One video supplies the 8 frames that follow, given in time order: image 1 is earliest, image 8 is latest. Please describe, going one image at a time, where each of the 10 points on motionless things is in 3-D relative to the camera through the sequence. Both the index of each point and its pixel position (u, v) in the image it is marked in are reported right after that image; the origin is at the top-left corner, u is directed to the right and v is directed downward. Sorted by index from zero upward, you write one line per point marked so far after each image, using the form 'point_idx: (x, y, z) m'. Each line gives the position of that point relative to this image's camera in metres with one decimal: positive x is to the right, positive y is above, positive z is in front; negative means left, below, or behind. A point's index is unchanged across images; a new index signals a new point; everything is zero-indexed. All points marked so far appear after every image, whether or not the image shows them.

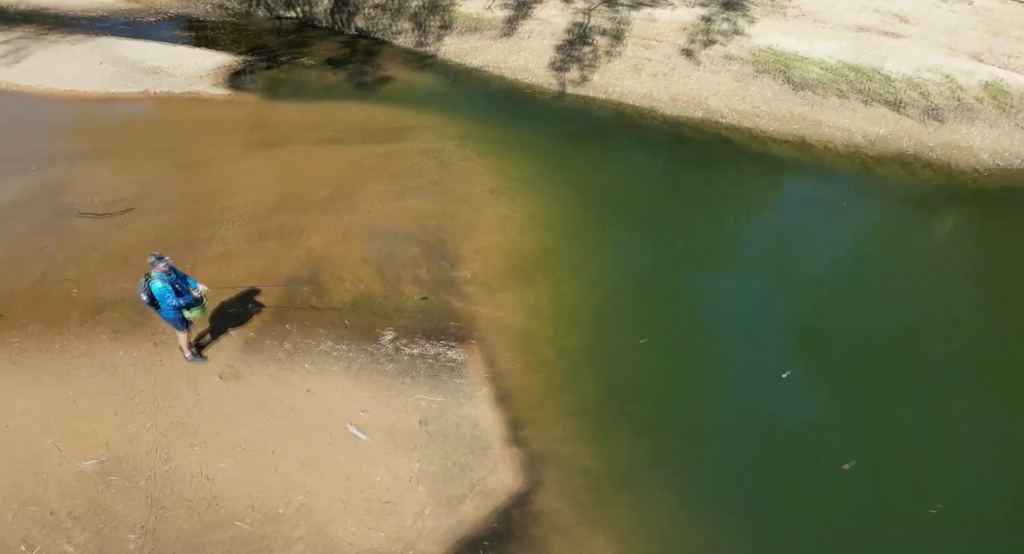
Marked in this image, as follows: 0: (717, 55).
0: (+5.2, +5.6, +18.1) m
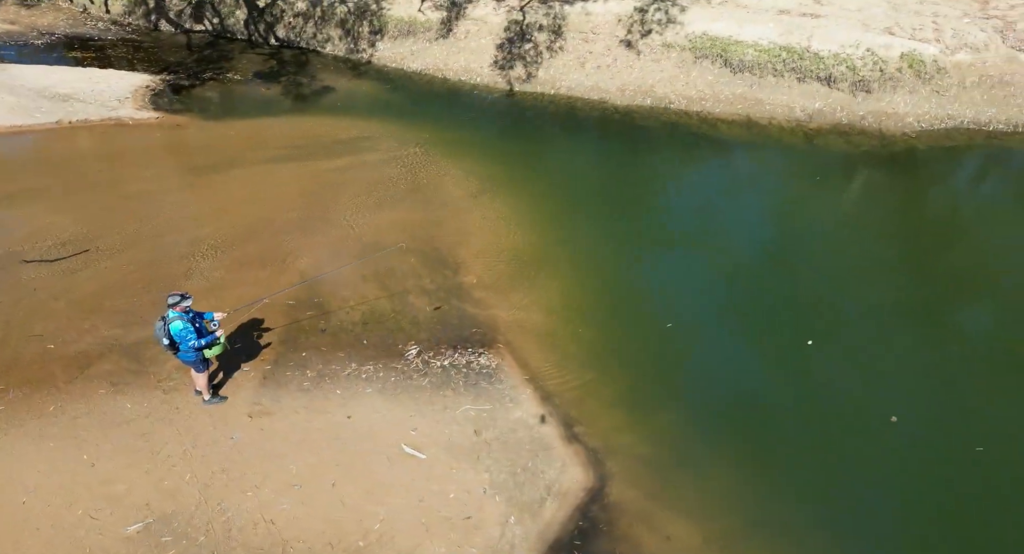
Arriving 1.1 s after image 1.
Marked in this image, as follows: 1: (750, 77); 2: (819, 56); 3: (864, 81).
0: (+3.8, +6.1, +18.8) m
1: (+5.9, +5.0, +17.6) m
2: (+7.4, +5.4, +17.2) m
3: (+8.3, +4.7, +16.9) m
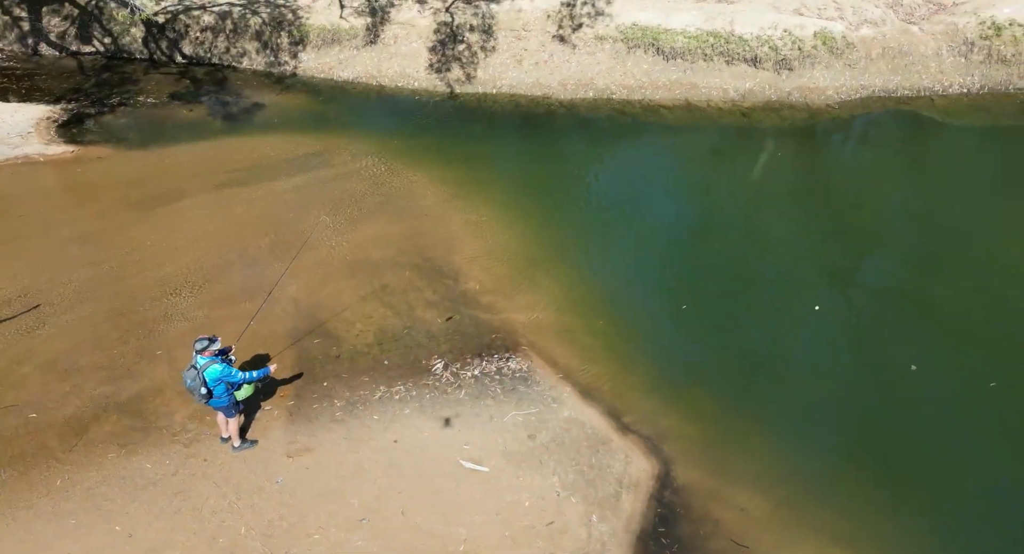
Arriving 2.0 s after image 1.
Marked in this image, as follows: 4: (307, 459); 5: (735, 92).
0: (+2.1, +6.5, +19.2) m
1: (+4.5, +5.5, +18.4) m
2: (+6.0, +6.1, +18.2) m
3: (+7.0, +5.5, +18.1) m
4: (-2.7, -2.5, +9.6) m
5: (+5.8, +4.7, +18.2) m
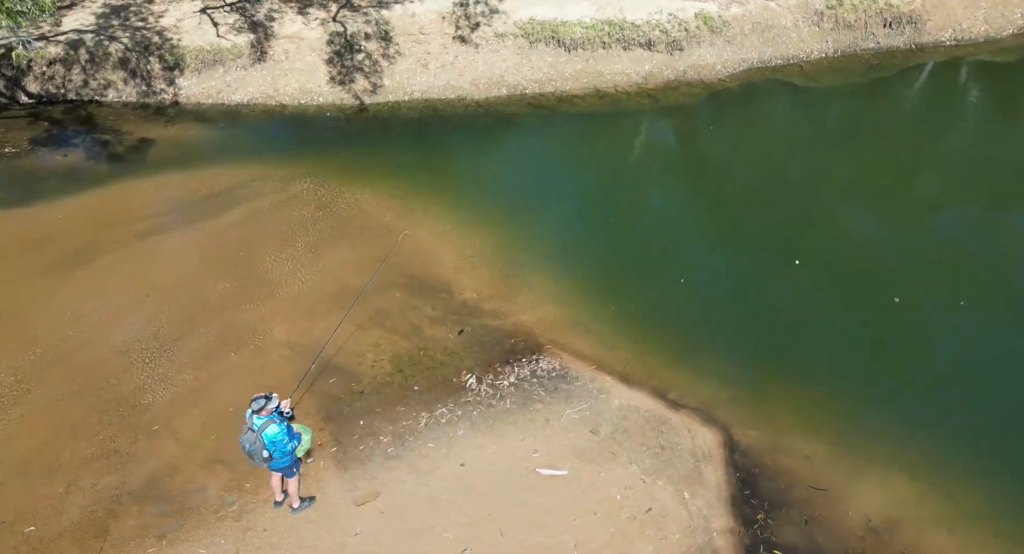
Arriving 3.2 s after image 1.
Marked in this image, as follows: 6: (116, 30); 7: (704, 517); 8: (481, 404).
0: (-0.6, +6.5, +19.2) m
1: (+2.0, +6.0, +19.1) m
2: (+3.4, +6.8, +19.2) m
3: (+4.5, +6.4, +19.3) m
4: (-1.7, -2.9, +9.0) m
5: (+3.4, +5.4, +19.1) m
6: (-10.6, +6.6, +19.2) m
7: (+2.3, -2.9, +8.7) m
8: (-0.4, -1.8, +10.2) m
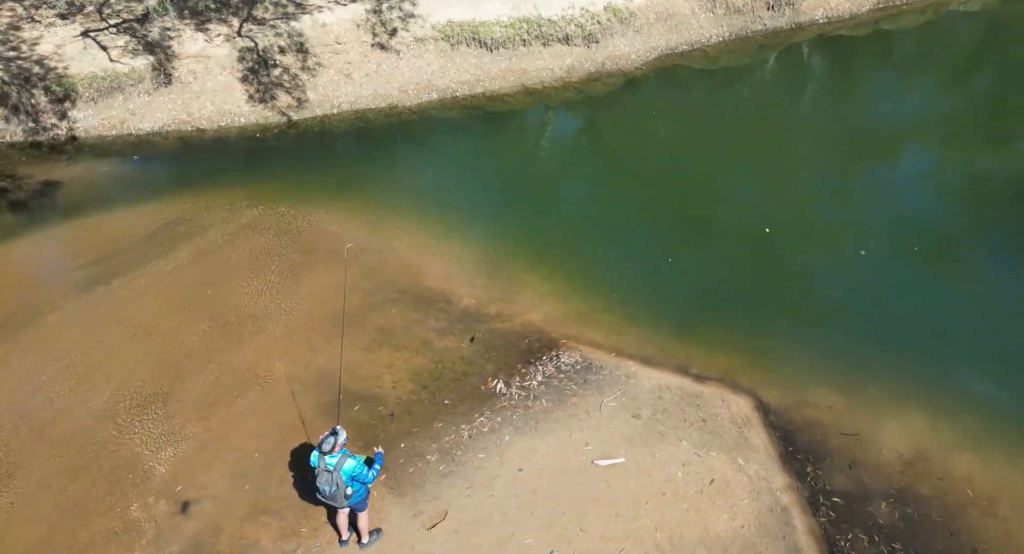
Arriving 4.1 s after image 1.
0: (-2.7, +6.3, +18.9) m
1: (-0.1, +6.1, +19.2) m
2: (+1.1, +7.1, +19.6) m
3: (+2.3, +6.8, +19.9) m
4: (-0.8, -3.0, +8.7) m
5: (+1.4, +5.7, +19.5) m
6: (-12.5, +5.1, +17.1) m
7: (+3.2, -2.6, +9.1) m
8: (+0.1, -1.9, +10.1) m
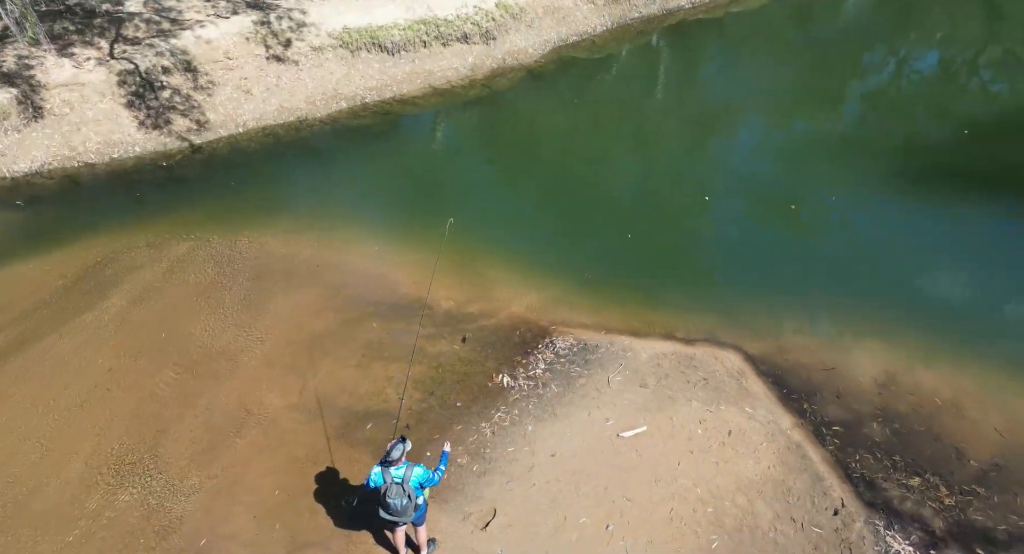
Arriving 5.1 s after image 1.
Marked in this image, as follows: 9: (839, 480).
0: (-5.3, +5.8, +18.3) m
1: (-2.7, +6.0, +19.1) m
2: (-1.8, +7.1, +19.7) m
3: (-0.7, +7.0, +20.2) m
4: (-0.1, -3.0, +8.8) m
5: (-1.3, +5.8, +19.6) m
6: (-14.3, +3.4, +14.5) m
7: (+3.6, -2.0, +9.9) m
8: (+0.3, -1.7, +10.3) m
9: (+4.2, -2.6, +9.2) m
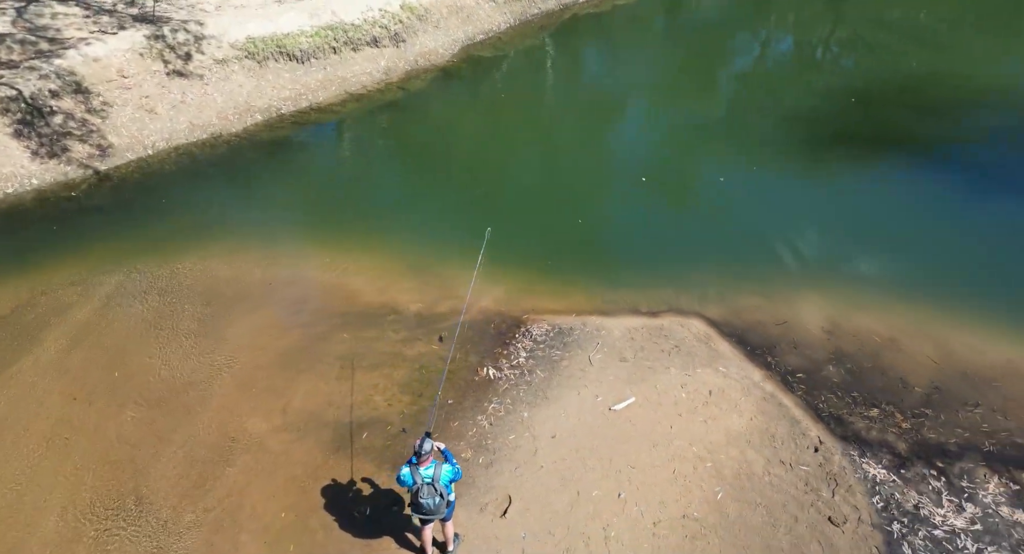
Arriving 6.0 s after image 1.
0: (-7.4, +5.2, +17.4) m
1: (-5.1, +5.7, +18.7) m
2: (-4.4, +6.9, +19.4) m
3: (-3.4, +6.9, +20.1) m
4: (+0.1, -2.9, +9.0) m
5: (-3.8, +5.6, +19.5) m
6: (-15.4, +1.9, +12.4) m
7: (+3.5, -1.5, +10.7) m
8: (+0.1, -1.6, +10.5) m
9: (+4.3, -2.0, +10.1) m
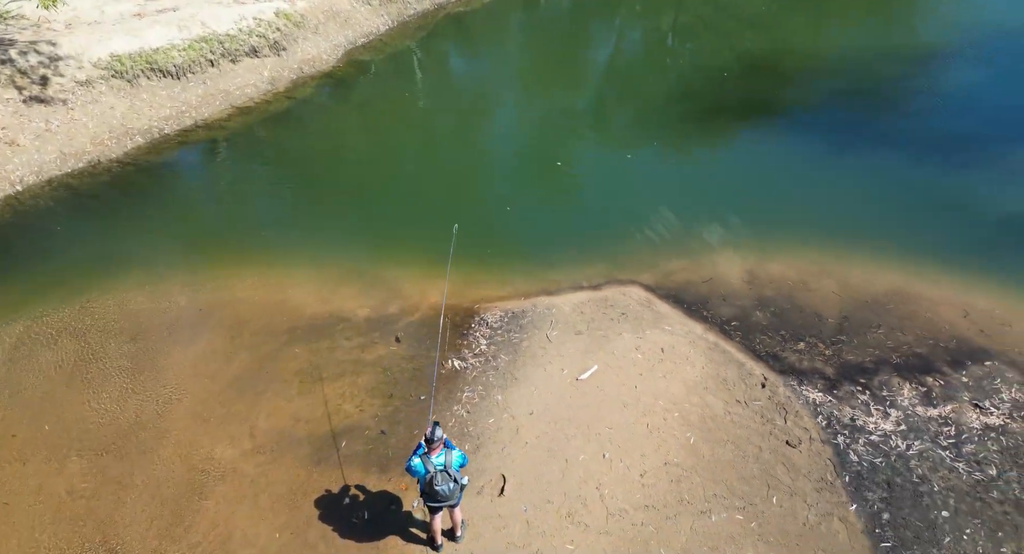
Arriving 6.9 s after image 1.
0: (-10.0, +4.3, +16.0) m
1: (-7.9, +5.0, +17.7) m
2: (-7.5, +6.3, +18.5) m
3: (-6.7, +6.4, +19.4) m
4: (+0.1, -2.7, +9.3) m
5: (-6.8, +5.1, +18.7) m
6: (-16.2, 0.0, +9.5) m
7: (+2.8, -0.9, +11.6) m
8: (-0.4, -1.4, +10.8) m
9: (+3.8, -1.3, +11.2) m
